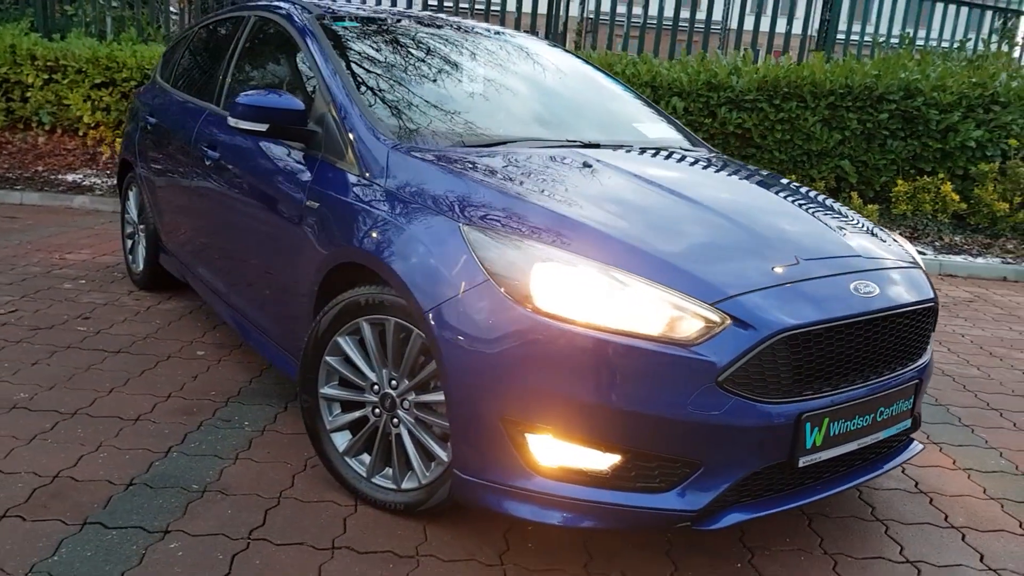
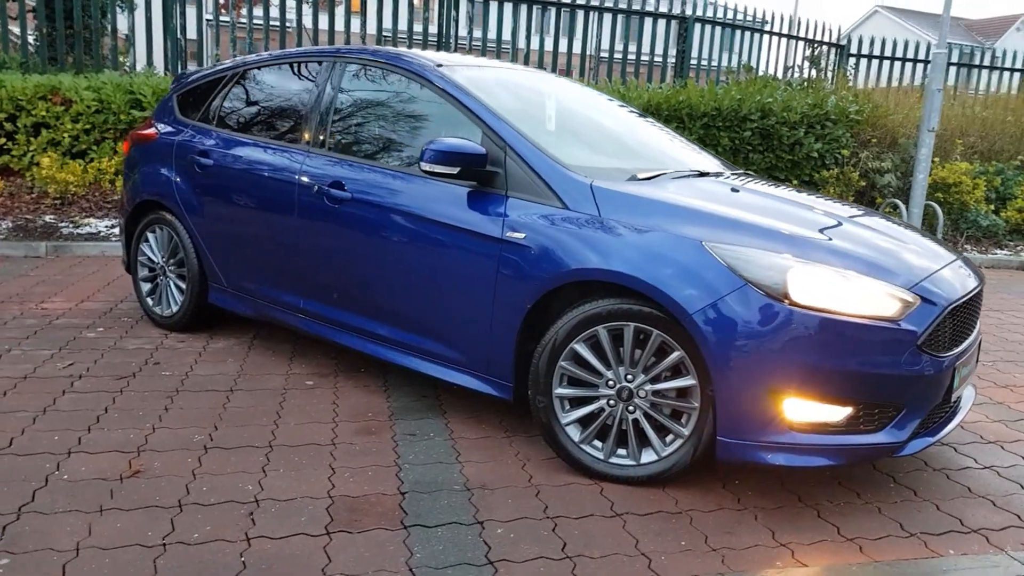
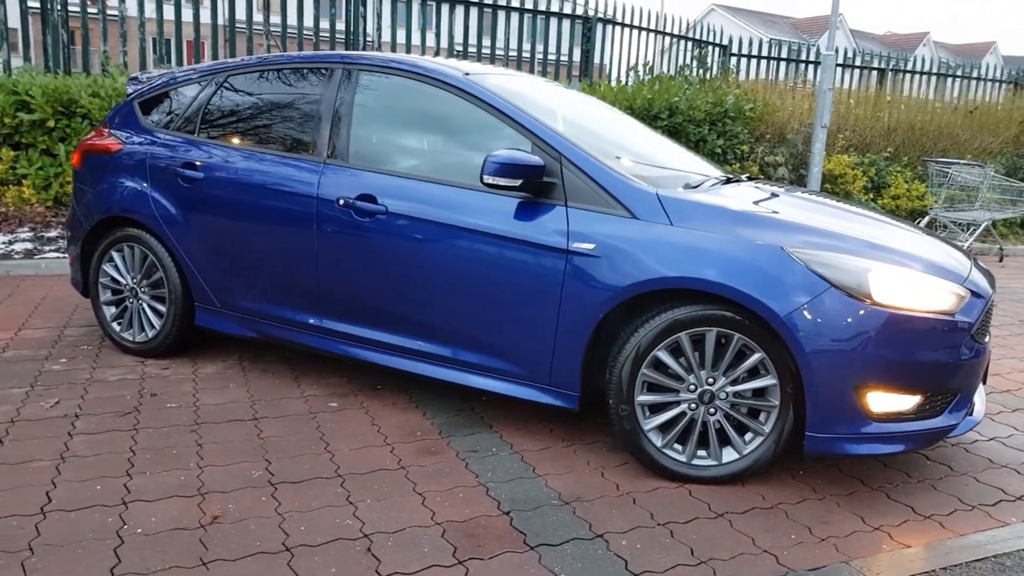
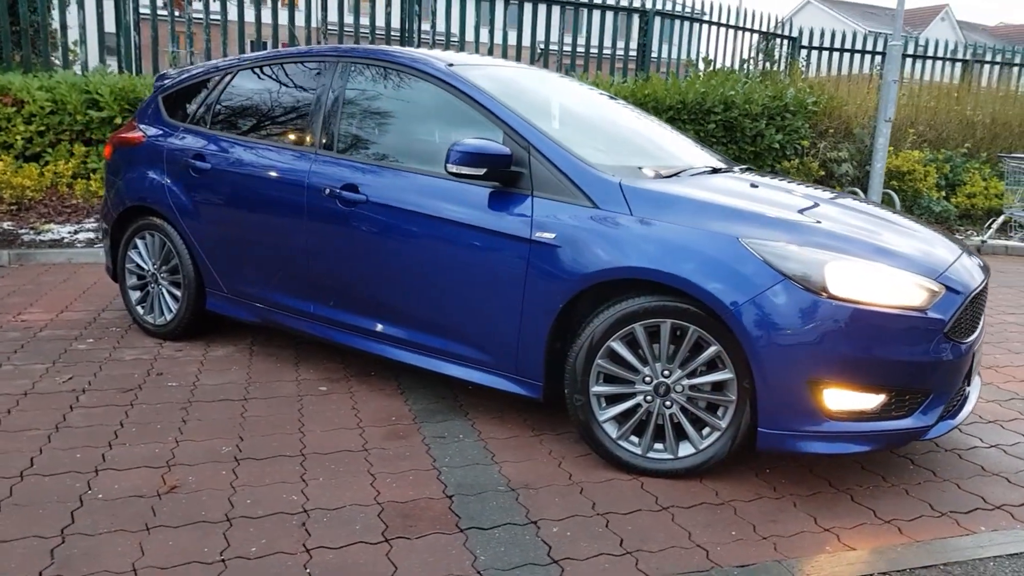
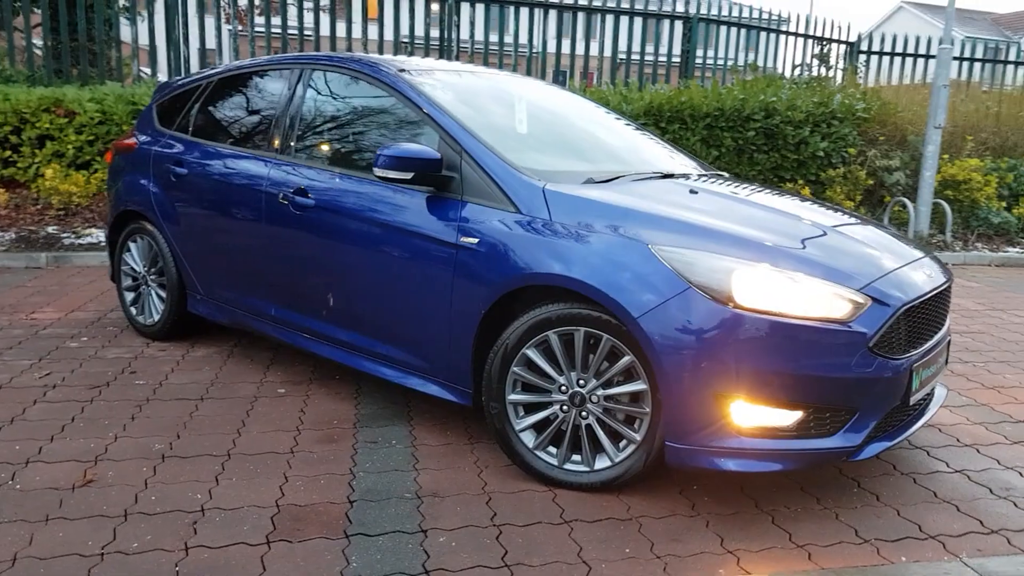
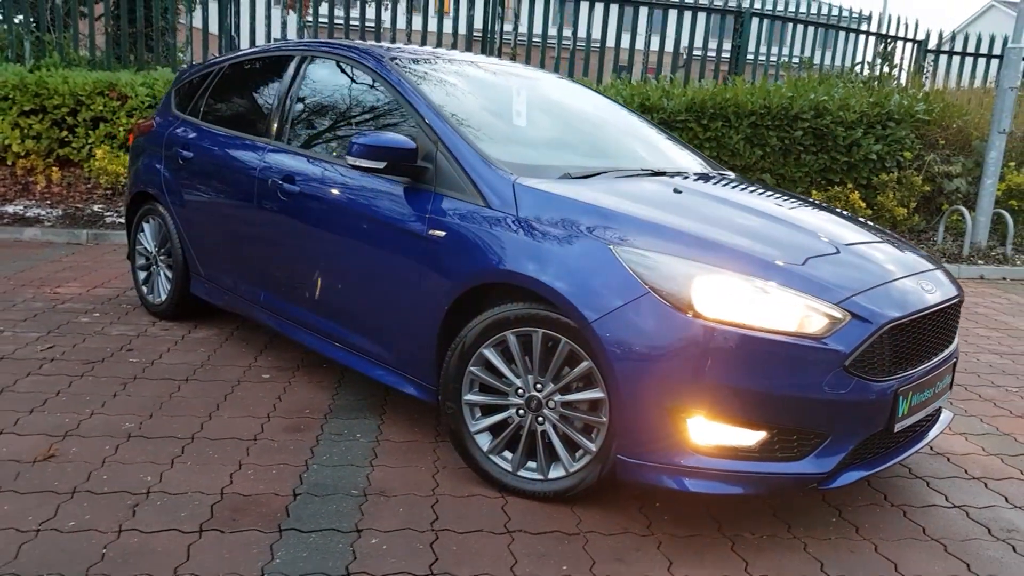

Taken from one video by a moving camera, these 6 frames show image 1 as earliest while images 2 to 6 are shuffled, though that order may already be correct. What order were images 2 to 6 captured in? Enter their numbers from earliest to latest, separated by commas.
6, 5, 2, 4, 3
